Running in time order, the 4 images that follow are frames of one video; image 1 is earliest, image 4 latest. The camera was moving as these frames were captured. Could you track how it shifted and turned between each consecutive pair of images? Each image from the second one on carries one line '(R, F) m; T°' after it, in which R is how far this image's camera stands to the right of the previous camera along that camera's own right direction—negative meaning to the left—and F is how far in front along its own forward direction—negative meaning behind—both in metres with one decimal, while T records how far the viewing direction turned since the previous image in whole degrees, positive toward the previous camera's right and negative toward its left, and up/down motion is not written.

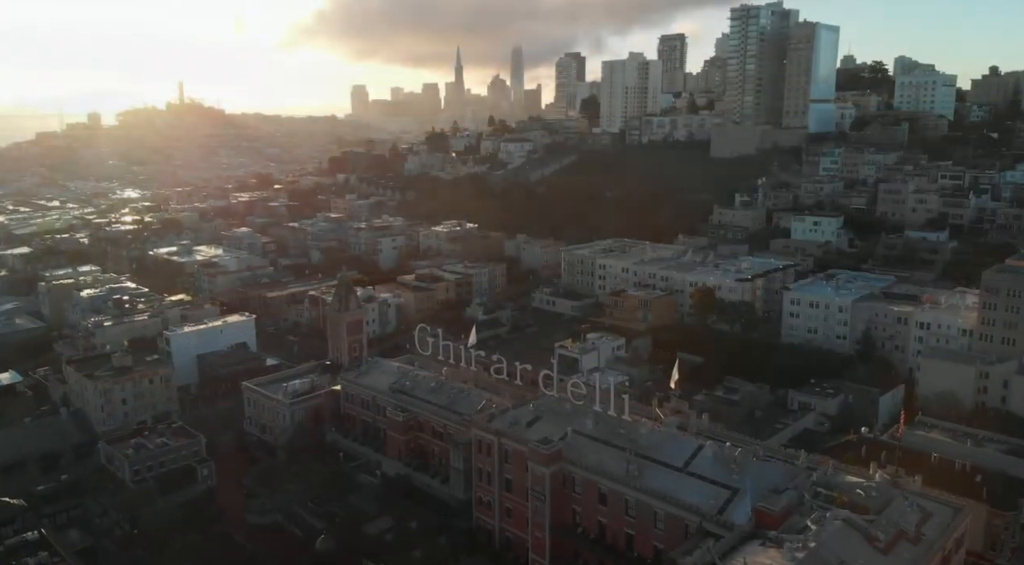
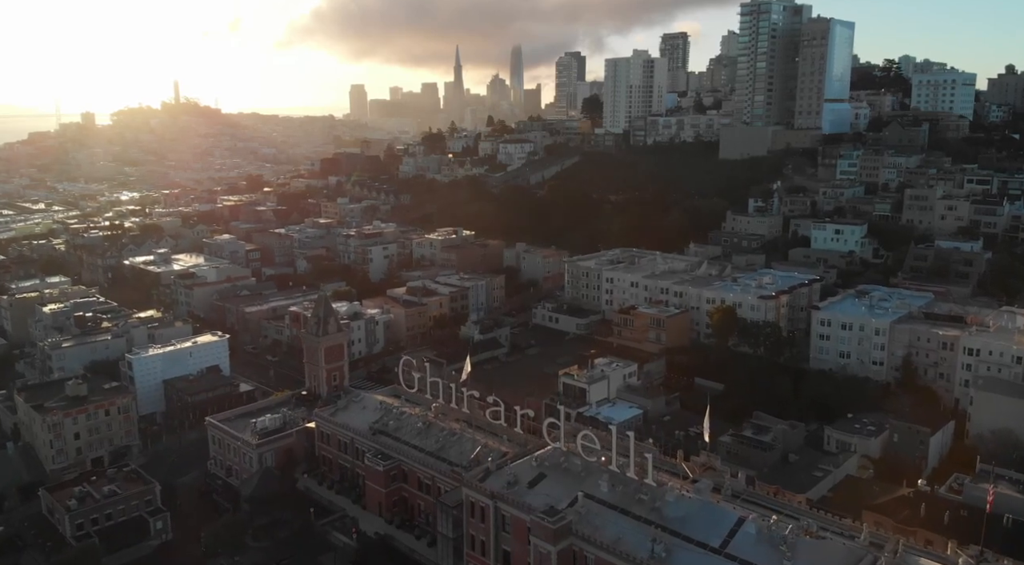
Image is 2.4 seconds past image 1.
(0.0, +3.2) m; 0°
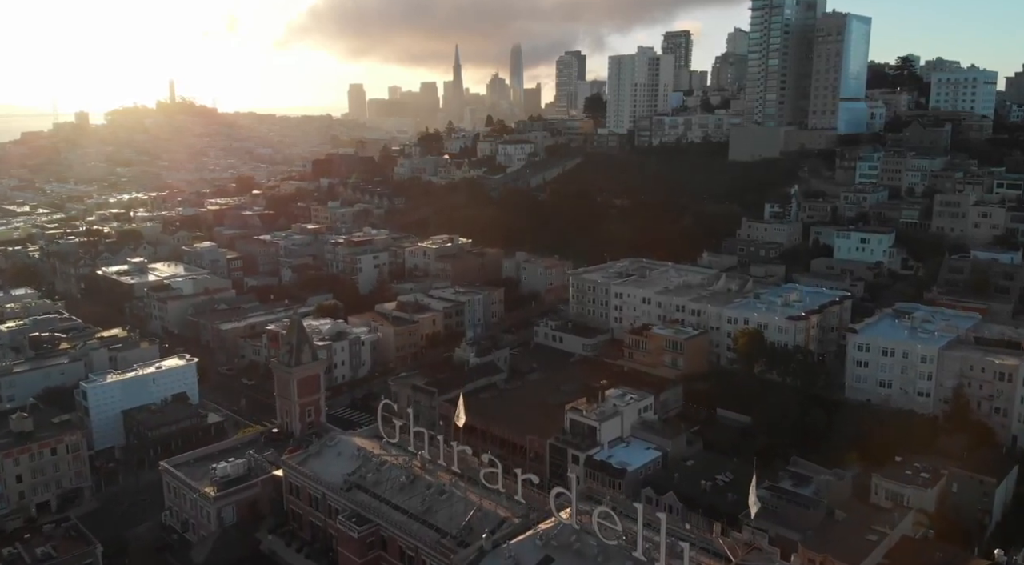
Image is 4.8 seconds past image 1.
(0.0, +3.1) m; 0°
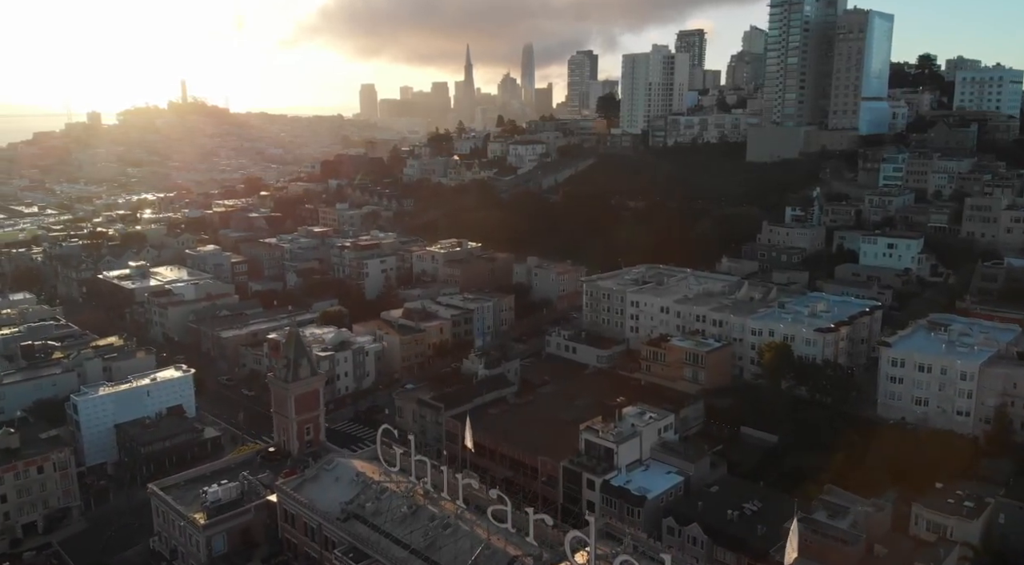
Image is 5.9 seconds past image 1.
(0.0, +1.4) m; -1°
